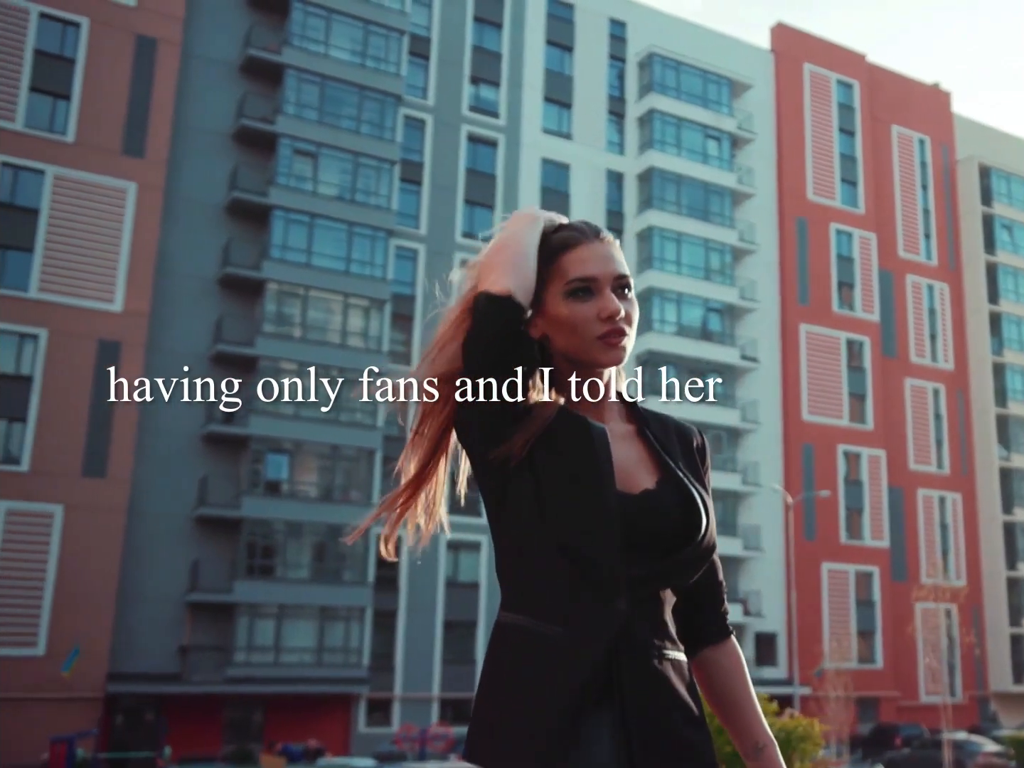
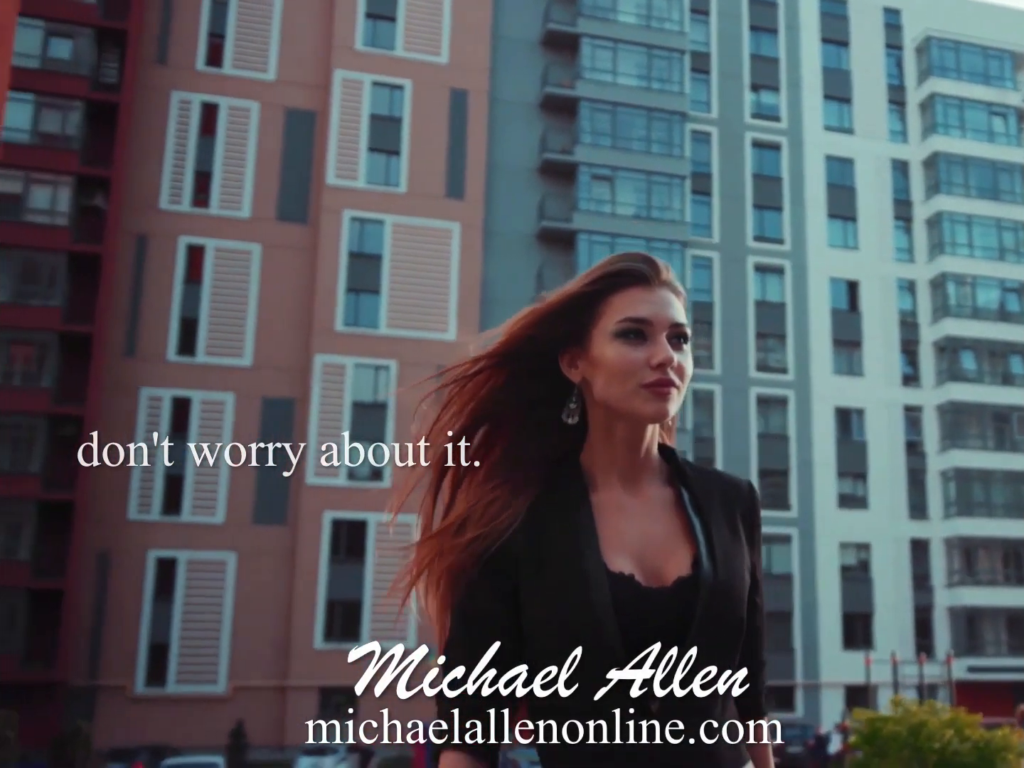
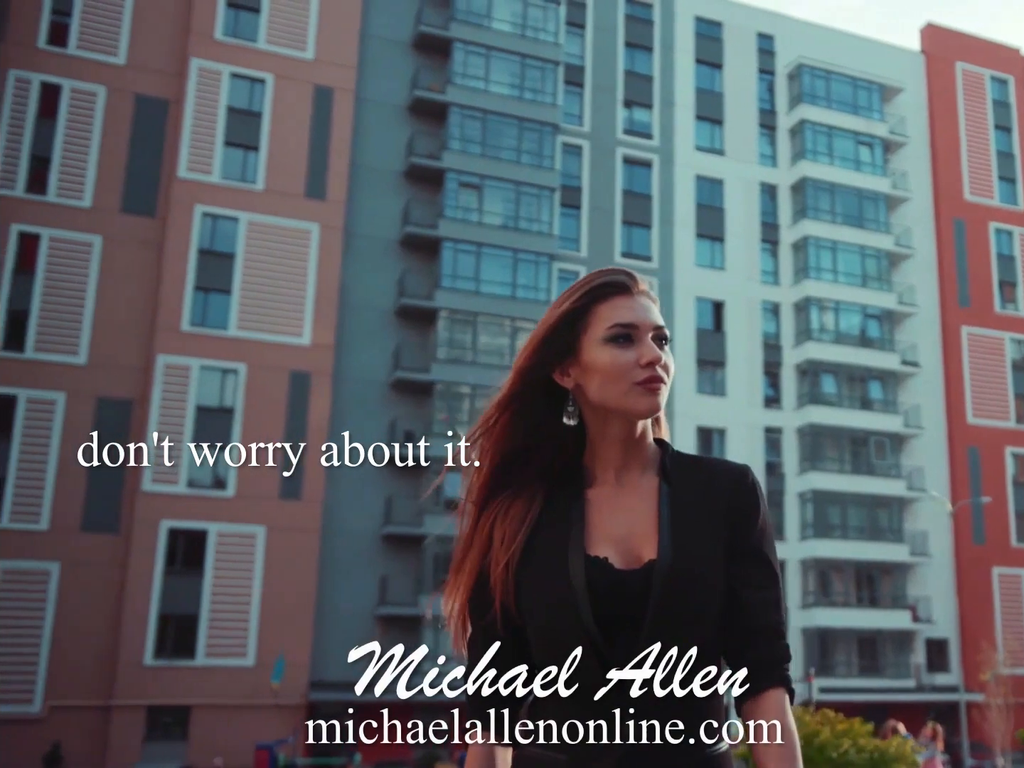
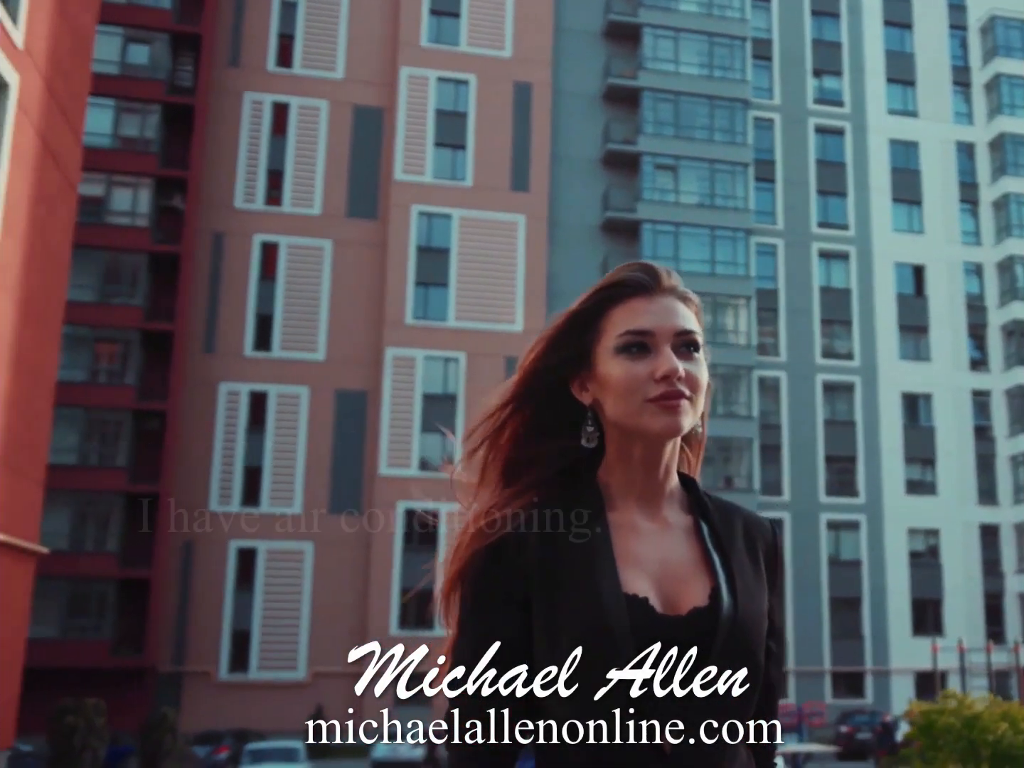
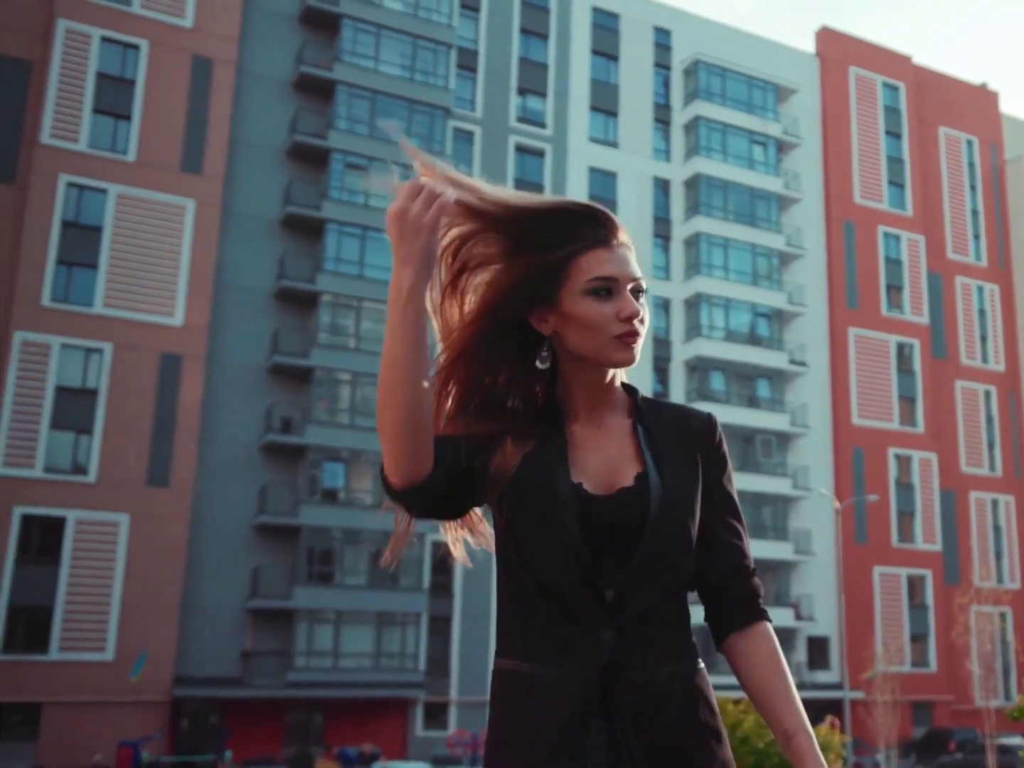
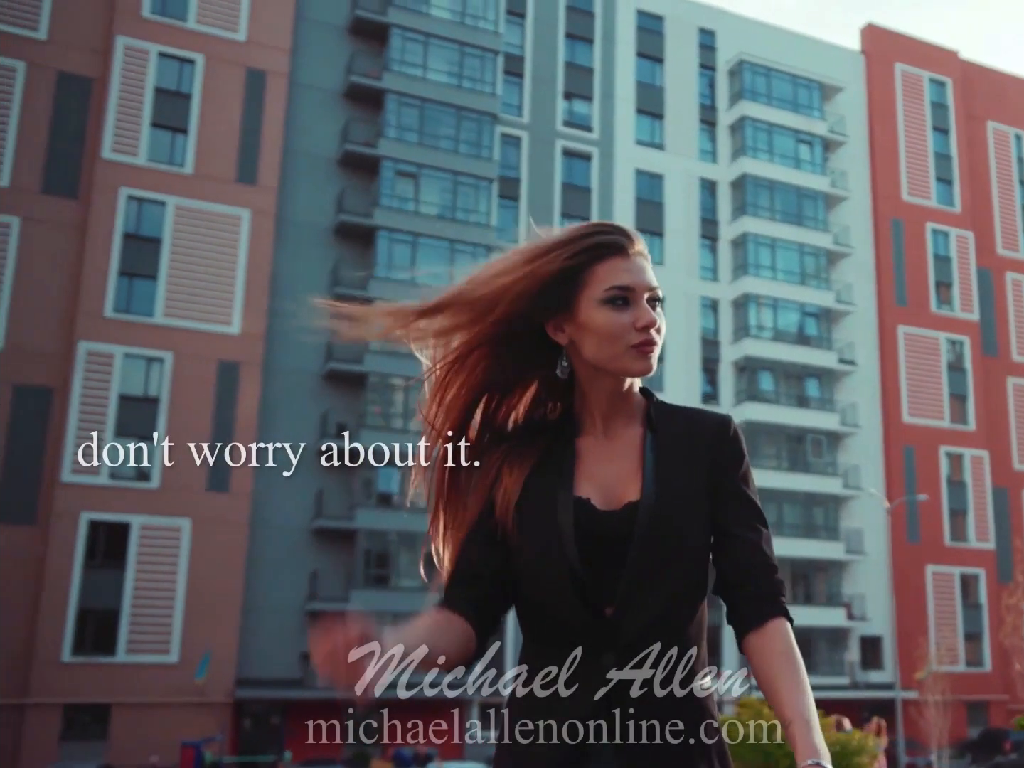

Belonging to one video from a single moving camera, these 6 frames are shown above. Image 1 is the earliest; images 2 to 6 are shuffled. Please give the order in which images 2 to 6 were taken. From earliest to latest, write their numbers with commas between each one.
5, 6, 3, 2, 4
